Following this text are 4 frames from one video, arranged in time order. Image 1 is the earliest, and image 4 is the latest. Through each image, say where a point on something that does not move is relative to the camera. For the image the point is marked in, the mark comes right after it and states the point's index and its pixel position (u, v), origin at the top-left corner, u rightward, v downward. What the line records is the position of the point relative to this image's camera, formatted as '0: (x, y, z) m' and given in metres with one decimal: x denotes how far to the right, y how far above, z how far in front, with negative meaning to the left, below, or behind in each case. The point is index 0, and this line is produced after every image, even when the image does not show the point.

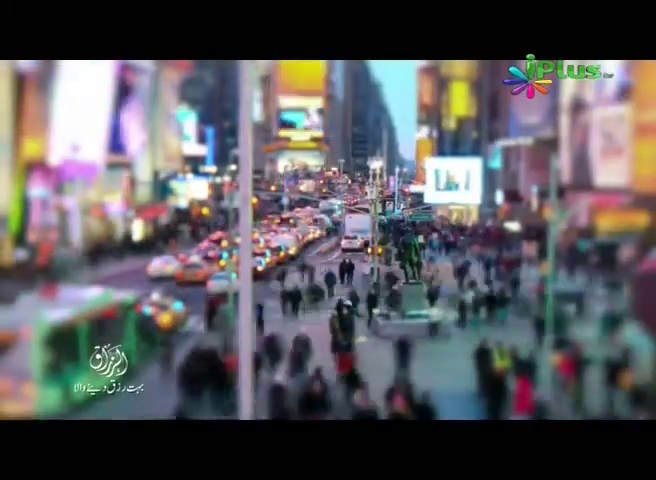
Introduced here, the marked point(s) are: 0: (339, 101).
0: (+0.1, +1.3, +8.8) m
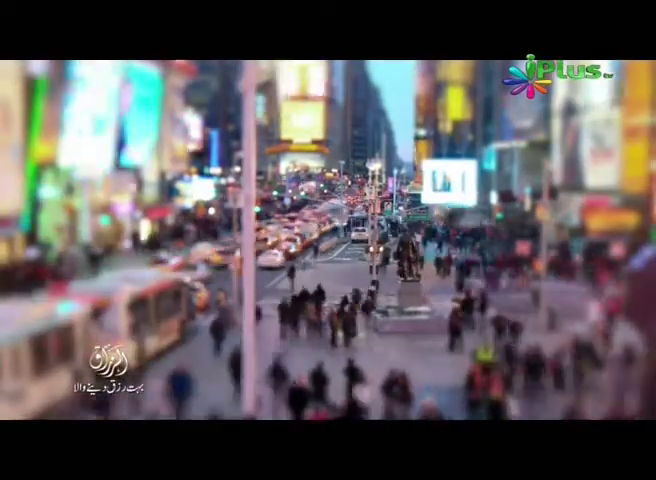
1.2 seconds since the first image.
0: (+0.1, +1.3, +9.0) m
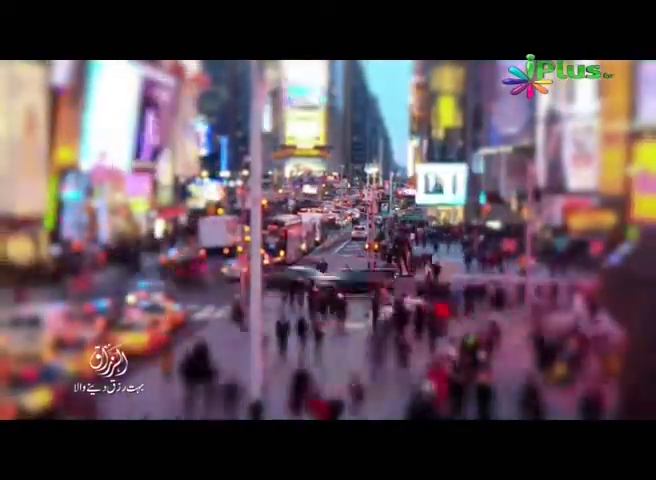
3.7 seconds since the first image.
0: (+0.1, +1.3, +9.7) m
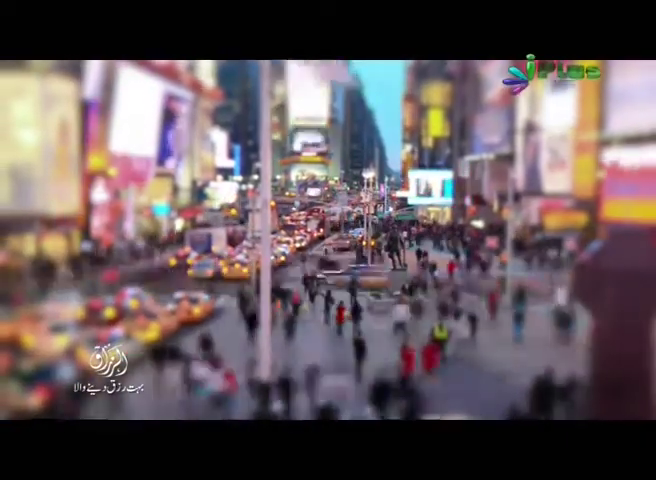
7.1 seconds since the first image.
0: (+0.1, +1.4, +10.7) m
